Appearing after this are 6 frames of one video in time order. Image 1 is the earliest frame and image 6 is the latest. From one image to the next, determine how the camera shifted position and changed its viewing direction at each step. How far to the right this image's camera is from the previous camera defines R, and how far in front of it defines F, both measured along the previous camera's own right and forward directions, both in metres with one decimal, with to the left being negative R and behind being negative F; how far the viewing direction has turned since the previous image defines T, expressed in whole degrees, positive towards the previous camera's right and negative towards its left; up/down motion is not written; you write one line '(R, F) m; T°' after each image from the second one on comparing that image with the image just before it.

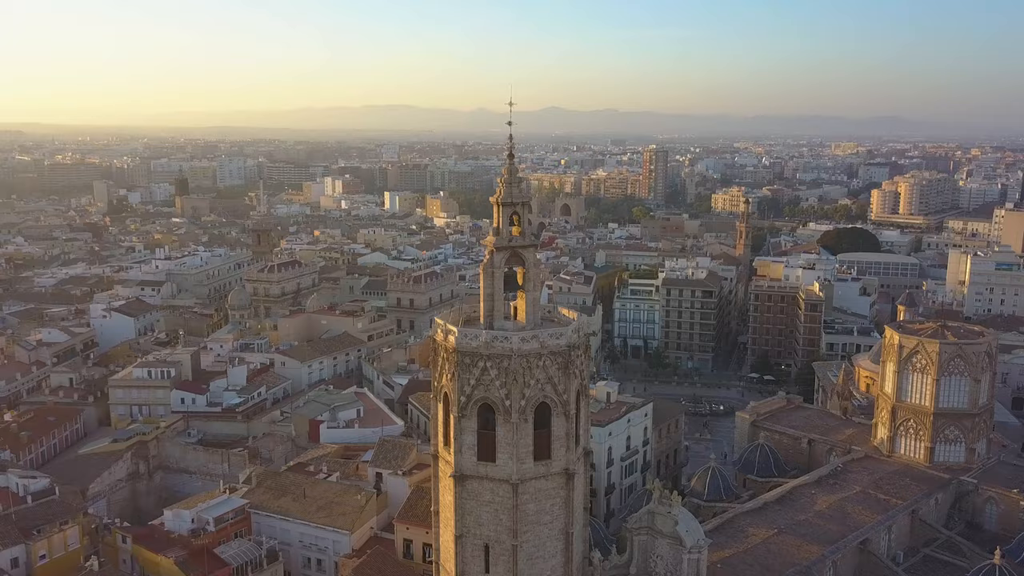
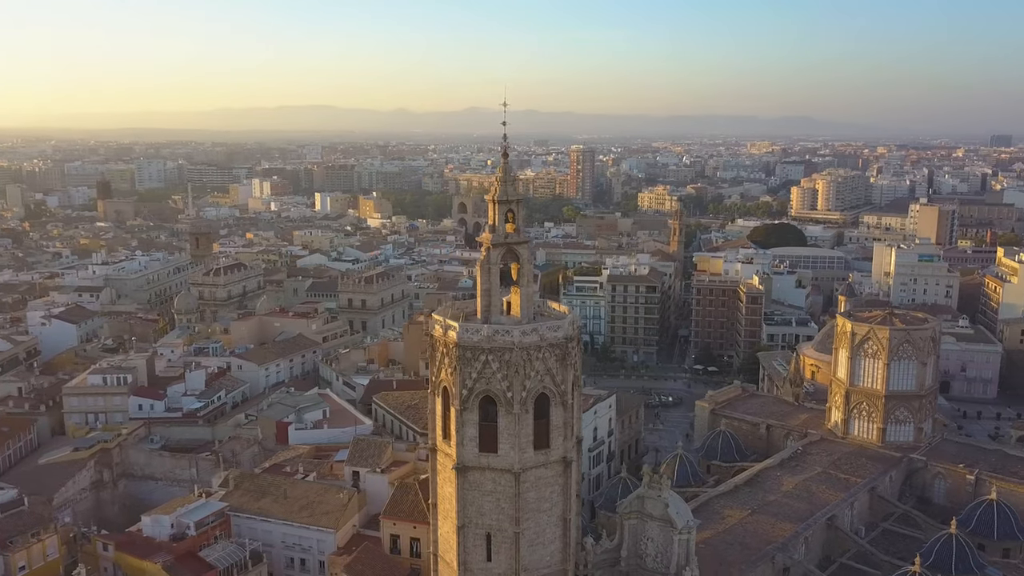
(-1.6, -0.5) m; +5°
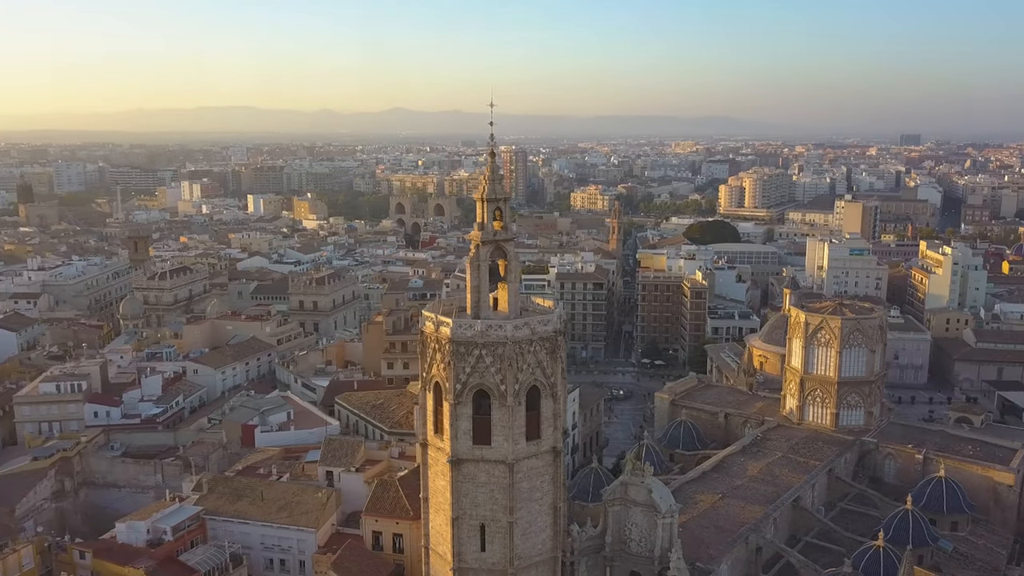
(-1.4, -0.5) m; +5°
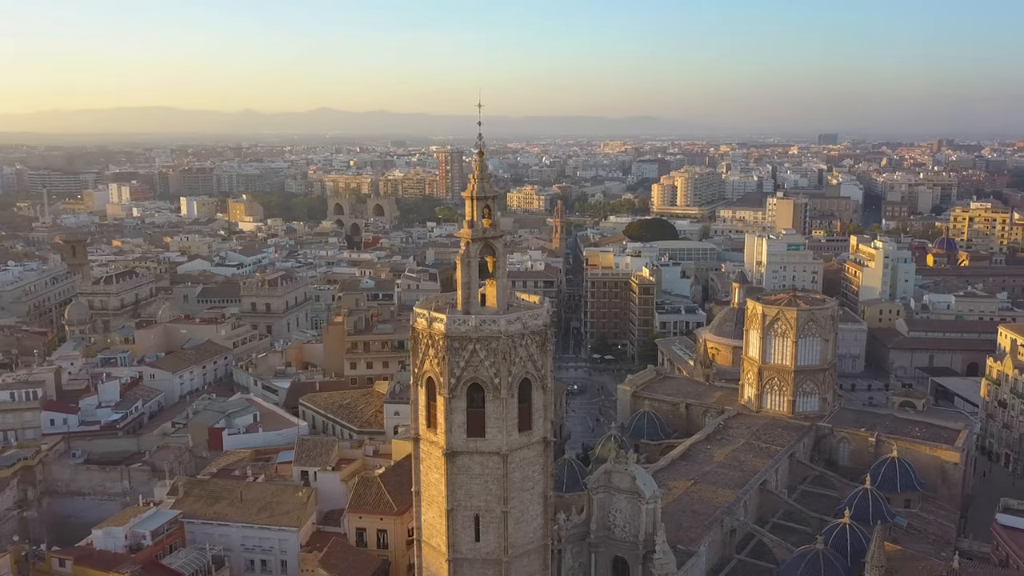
(-1.4, -0.5) m; +5°
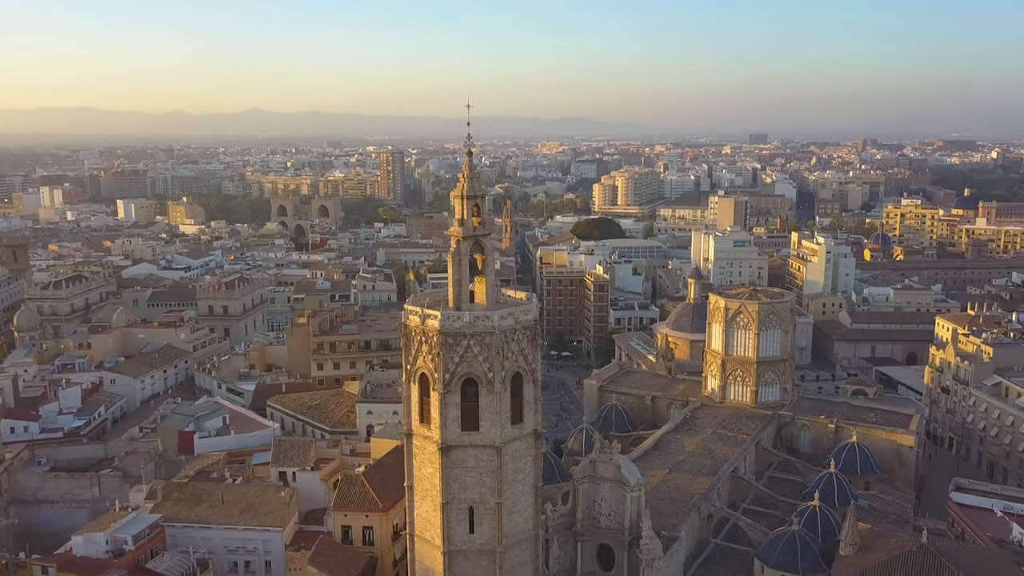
(-1.3, -0.5) m; +4°
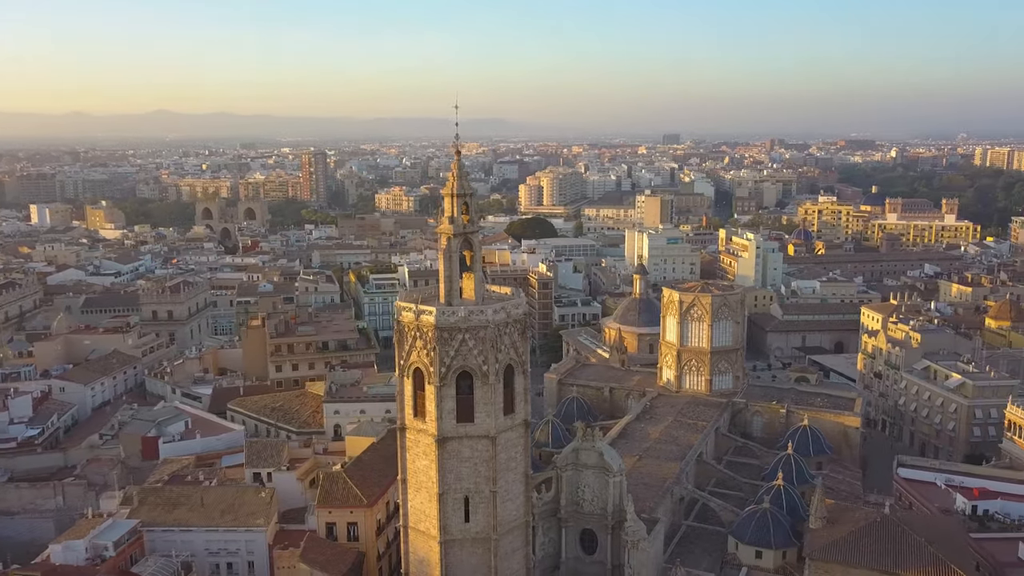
(-1.8, -0.6) m; +5°
